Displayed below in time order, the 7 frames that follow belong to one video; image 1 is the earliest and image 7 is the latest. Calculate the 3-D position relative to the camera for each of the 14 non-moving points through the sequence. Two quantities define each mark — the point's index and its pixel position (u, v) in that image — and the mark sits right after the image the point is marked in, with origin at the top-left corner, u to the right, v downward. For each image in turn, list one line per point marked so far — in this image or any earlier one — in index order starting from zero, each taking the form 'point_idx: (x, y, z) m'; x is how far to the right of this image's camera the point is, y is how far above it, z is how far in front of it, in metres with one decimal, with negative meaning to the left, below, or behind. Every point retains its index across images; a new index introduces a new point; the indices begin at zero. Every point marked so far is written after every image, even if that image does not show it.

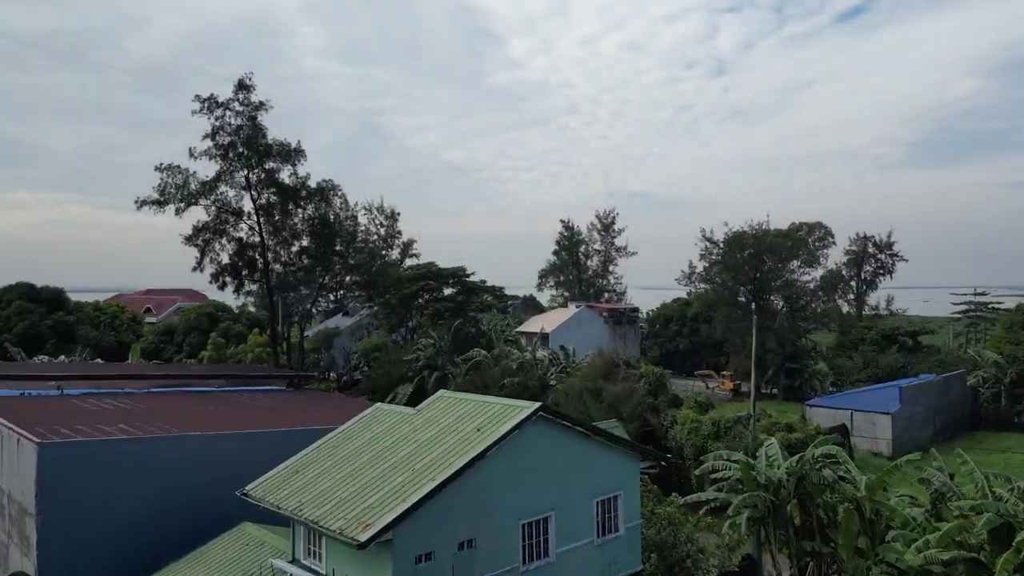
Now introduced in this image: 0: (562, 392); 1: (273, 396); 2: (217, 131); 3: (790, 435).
0: (+0.9, -1.8, +18.8) m
1: (-3.9, -1.8, +17.9) m
2: (-5.4, +2.9, +19.8) m
3: (+4.8, -2.5, +18.6) m
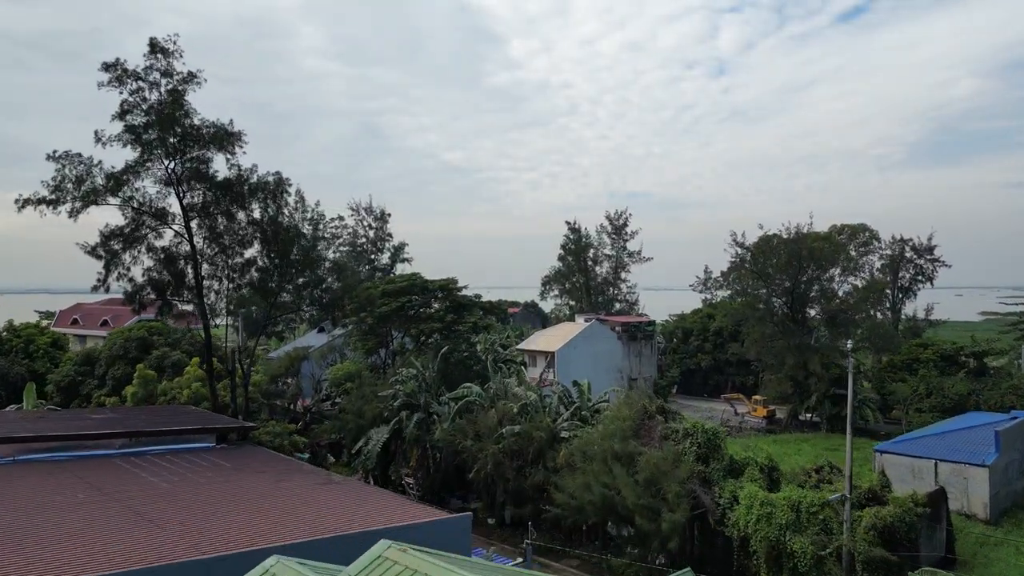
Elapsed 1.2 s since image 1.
0: (+0.9, -2.1, +14.2) m
1: (-3.9, -2.1, +13.4) m
2: (-5.4, +2.5, +15.3) m
3: (+4.8, -2.9, +14.1) m
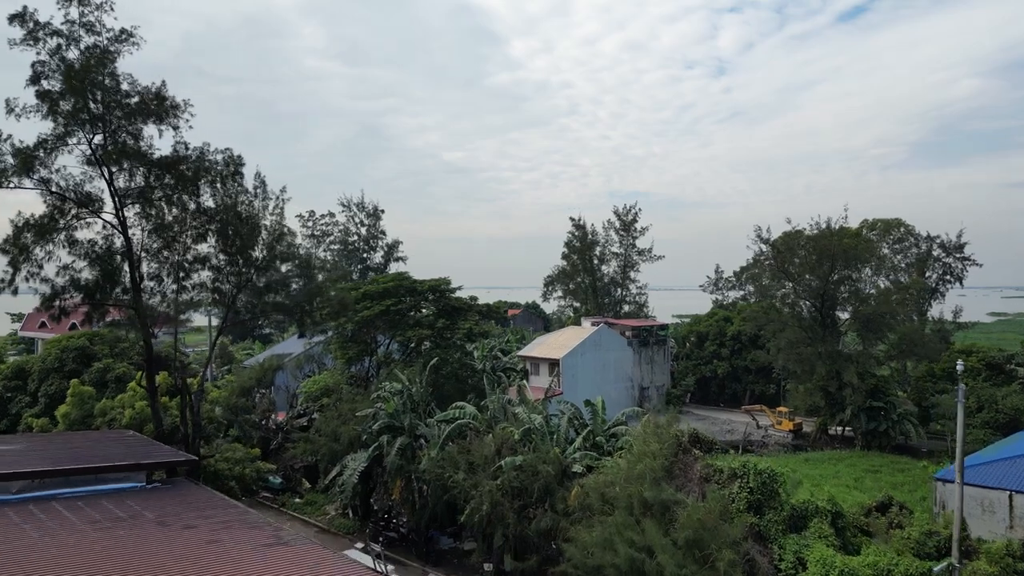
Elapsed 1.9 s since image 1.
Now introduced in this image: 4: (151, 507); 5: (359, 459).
0: (+0.9, -2.2, +11.4) m
1: (-3.9, -2.2, +10.6) m
2: (-5.4, +2.5, +12.5) m
3: (+4.8, -2.9, +11.2) m
4: (-3.6, -2.2, +10.8) m
5: (-2.2, -2.5, +15.8) m
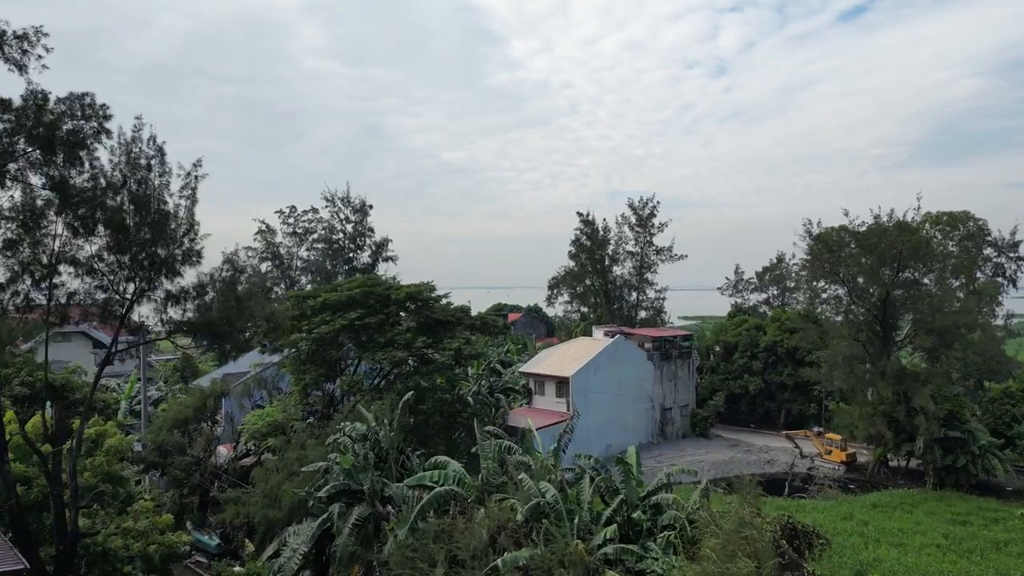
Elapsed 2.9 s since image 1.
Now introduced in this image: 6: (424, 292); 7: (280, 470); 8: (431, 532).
0: (+0.9, -2.3, +7.1) m
1: (-3.9, -2.3, +6.2) m
2: (-5.4, +2.4, +8.1) m
3: (+4.8, -3.0, +6.9) m
4: (-3.6, -2.3, +6.5) m
5: (-2.2, -2.6, +11.4) m
6: (-1.3, -0.1, +16.1) m
7: (-2.8, -2.2, +13.2) m
8: (-0.7, -2.3, +10.0) m
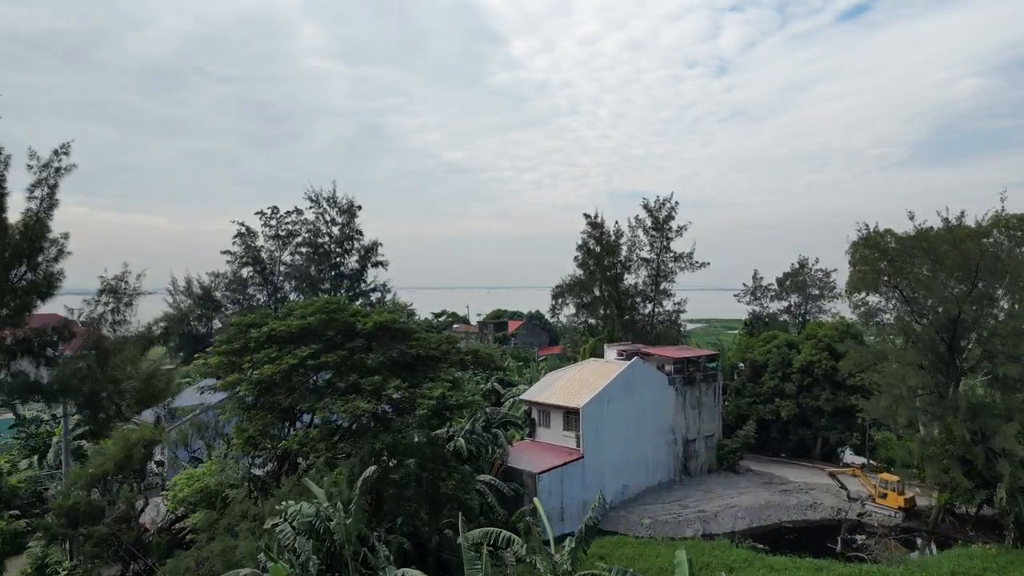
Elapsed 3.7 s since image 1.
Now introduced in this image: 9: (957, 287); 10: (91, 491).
0: (+0.9, -2.6, +3.6) m
1: (-3.9, -2.6, +2.8) m
2: (-5.4, +2.1, +4.7) m
3: (+4.8, -3.3, +3.5) m
4: (-3.6, -2.6, +3.1) m
5: (-2.2, -2.9, +8.0) m
6: (-1.3, -0.4, +12.7) m
7: (-2.8, -2.5, +9.7) m
8: (-0.7, -2.6, +6.5) m
9: (+8.2, 0.0, +19.9) m
10: (-5.3, -2.6, +13.6) m
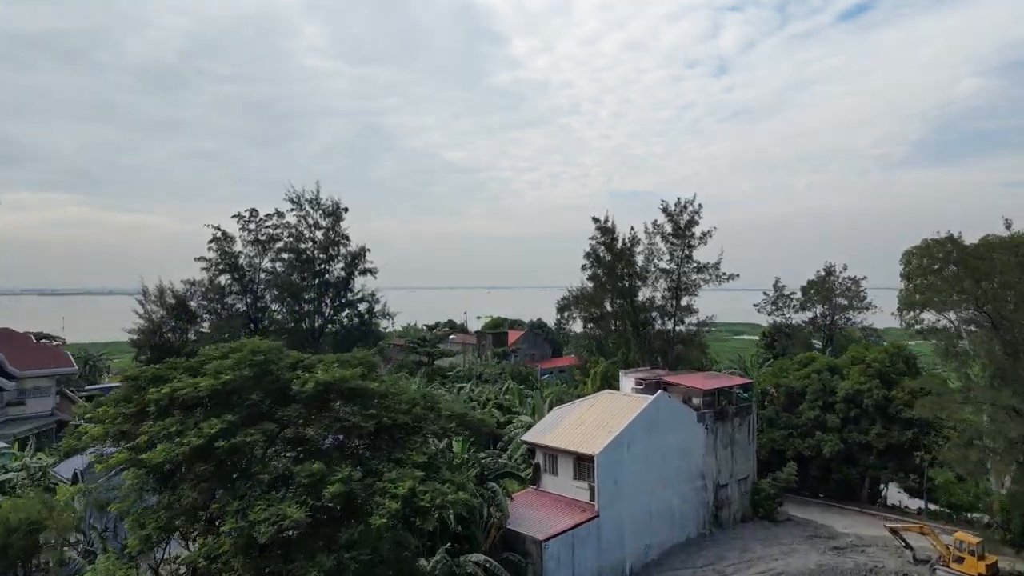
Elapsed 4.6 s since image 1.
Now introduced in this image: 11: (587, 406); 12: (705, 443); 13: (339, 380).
0: (+0.9, -2.9, +0.2) m
1: (-3.9, -2.9, -0.7) m
2: (-5.4, +1.8, +1.3) m
3: (+4.8, -3.6, 0.0) m
4: (-3.6, -2.9, -0.4) m
5: (-2.2, -3.2, +4.5) m
6: (-1.3, -0.7, +9.2) m
7: (-2.8, -2.9, +6.3) m
8: (-0.7, -2.9, +3.1) m
9: (+8.2, -0.3, +16.5) m
10: (-5.3, -2.9, +10.2) m
11: (+1.3, -2.0, +18.9) m
12: (+3.4, -2.7, +19.2) m
13: (-1.5, -0.7, +8.9) m
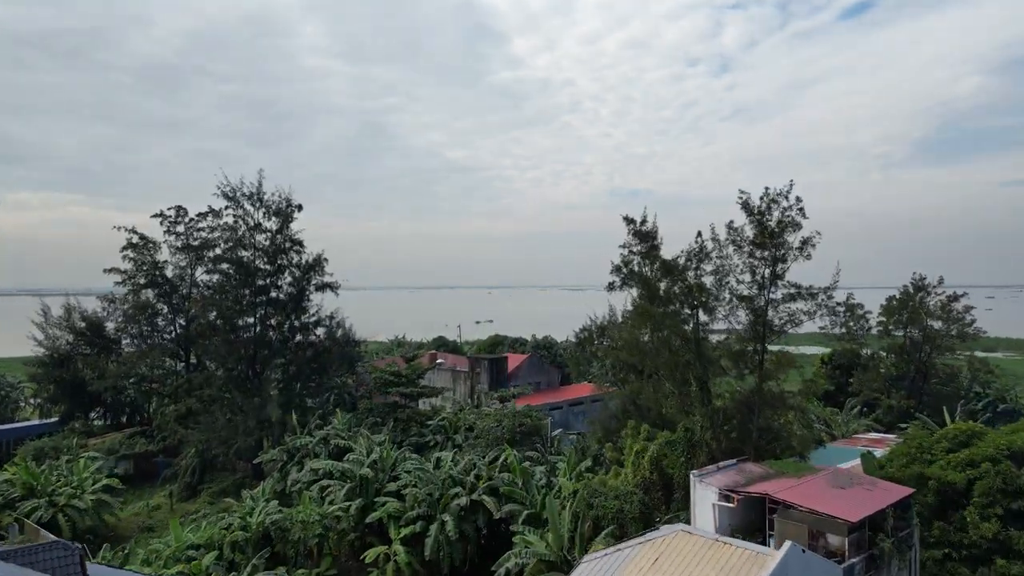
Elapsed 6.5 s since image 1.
0: (+0.9, -3.5, -8.2) m
1: (-3.9, -3.5, -9.1) m
2: (-5.4, +1.2, -7.2) m
3: (+4.8, -4.2, -8.4) m
4: (-3.6, -3.5, -8.8) m
5: (-2.2, -3.8, -3.9) m
6: (-1.3, -1.3, +0.8) m
7: (-2.8, -3.4, -2.1) m
8: (-0.8, -3.5, -5.3) m
9: (+8.2, -0.9, +8.0) m
10: (-5.3, -3.5, +1.8) m
11: (+1.3, -2.6, +10.5) m
12: (+3.4, -3.3, +10.8) m
13: (-1.5, -1.3, +0.5) m
